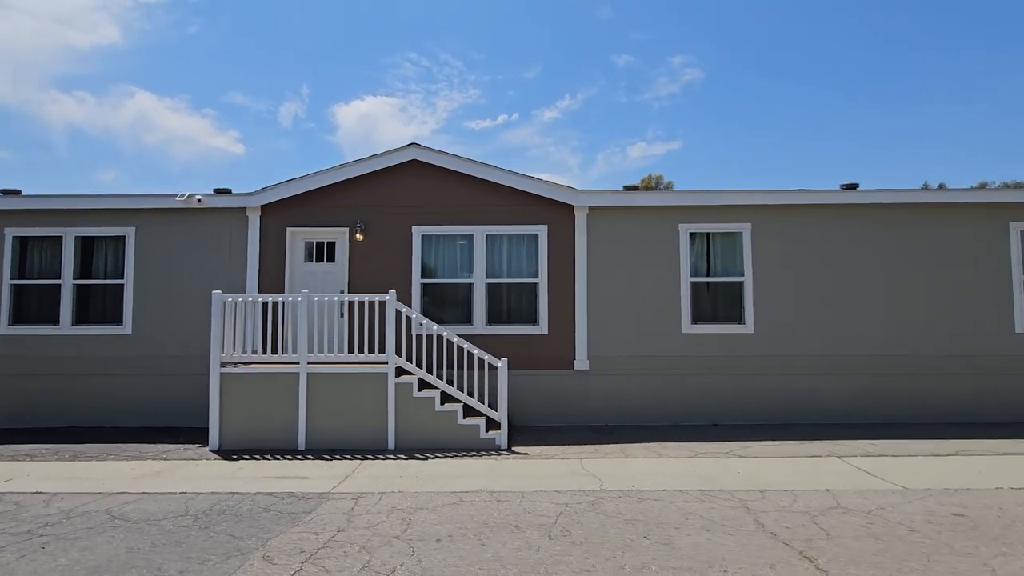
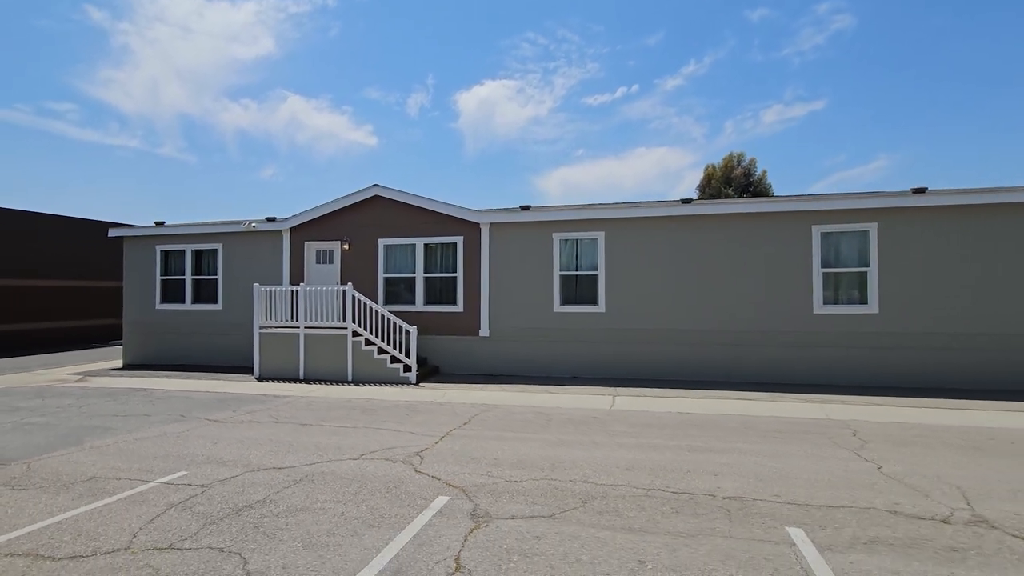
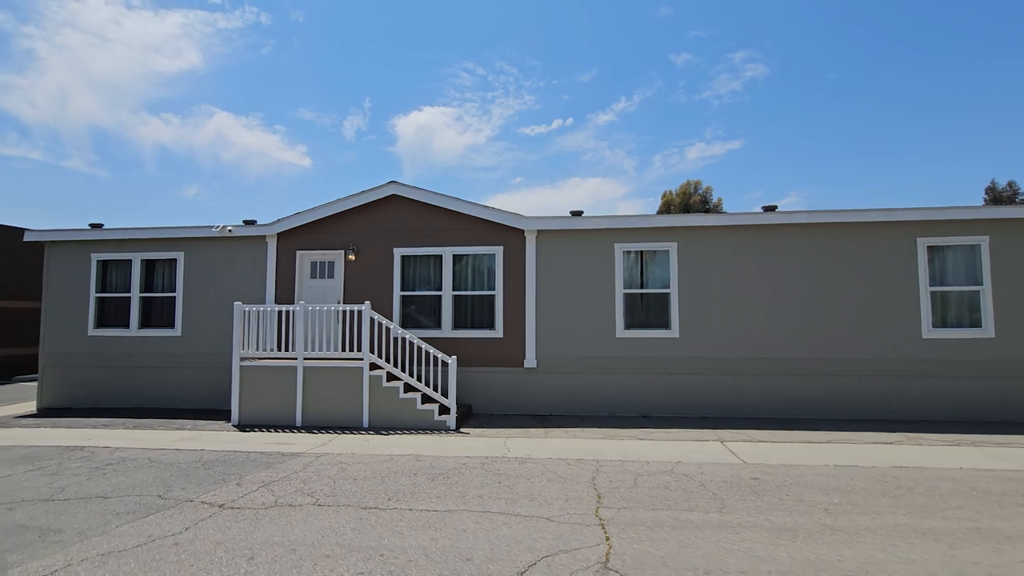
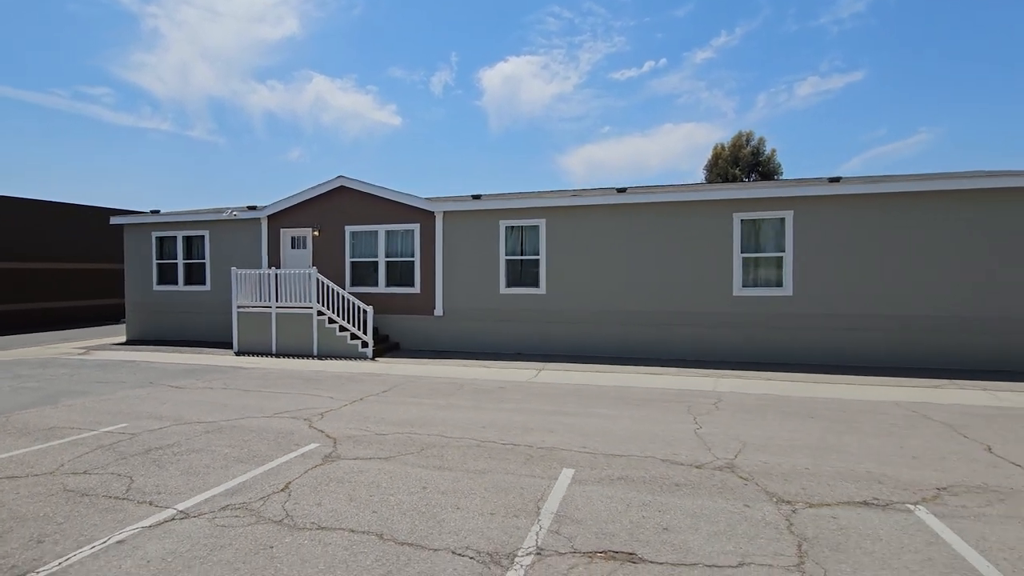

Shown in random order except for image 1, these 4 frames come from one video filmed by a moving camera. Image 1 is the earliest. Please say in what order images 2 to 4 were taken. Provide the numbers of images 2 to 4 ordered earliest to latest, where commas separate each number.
3, 2, 4
